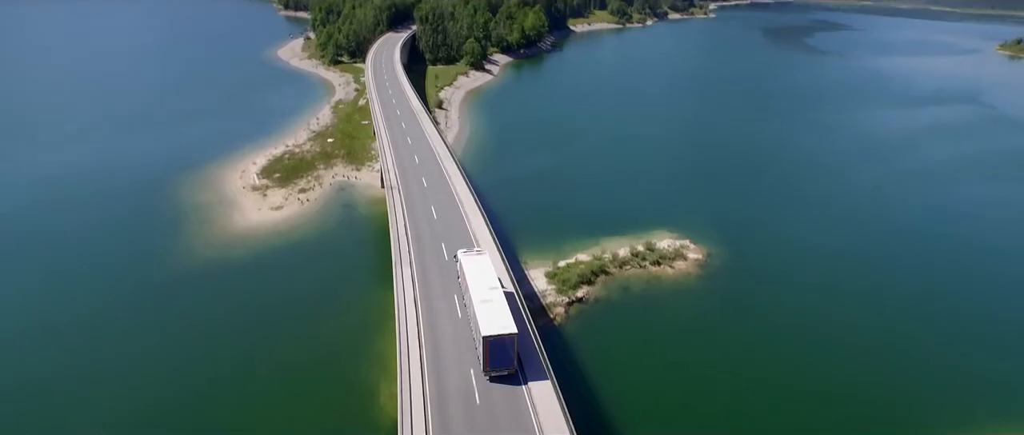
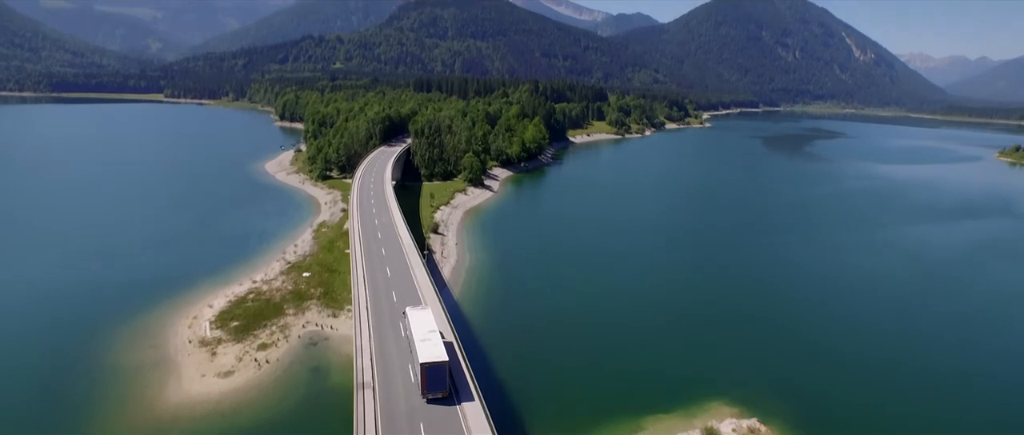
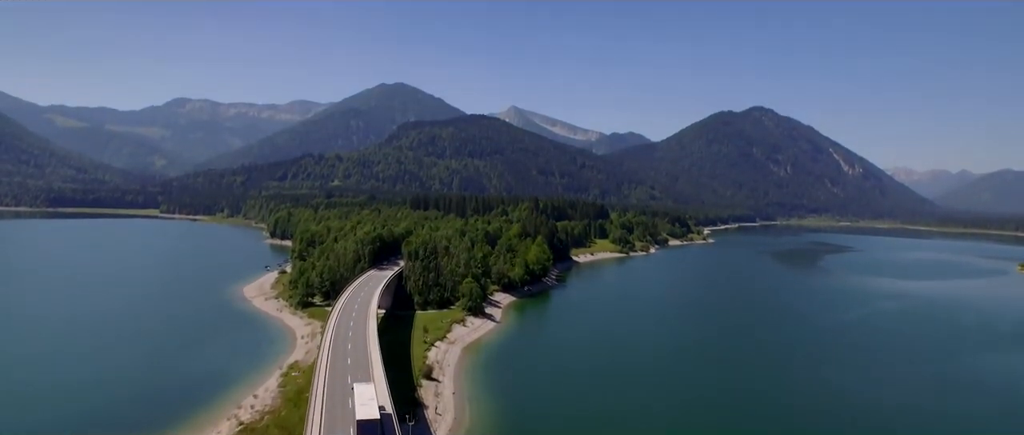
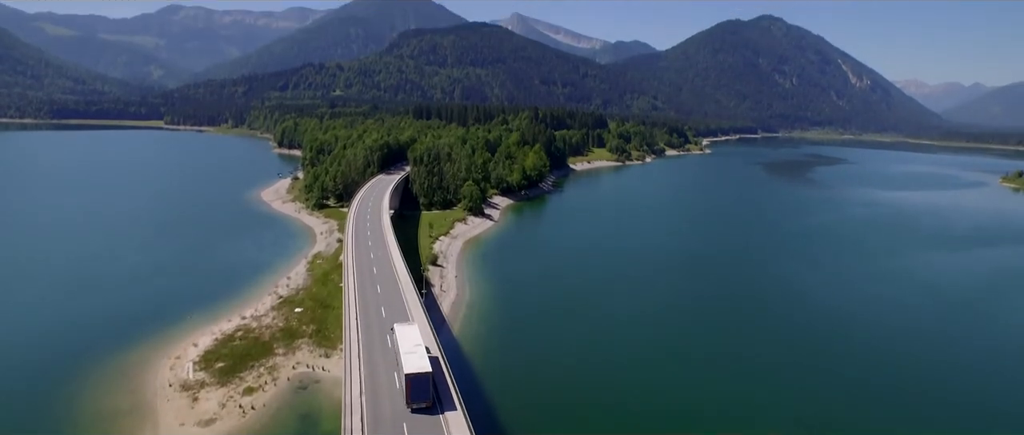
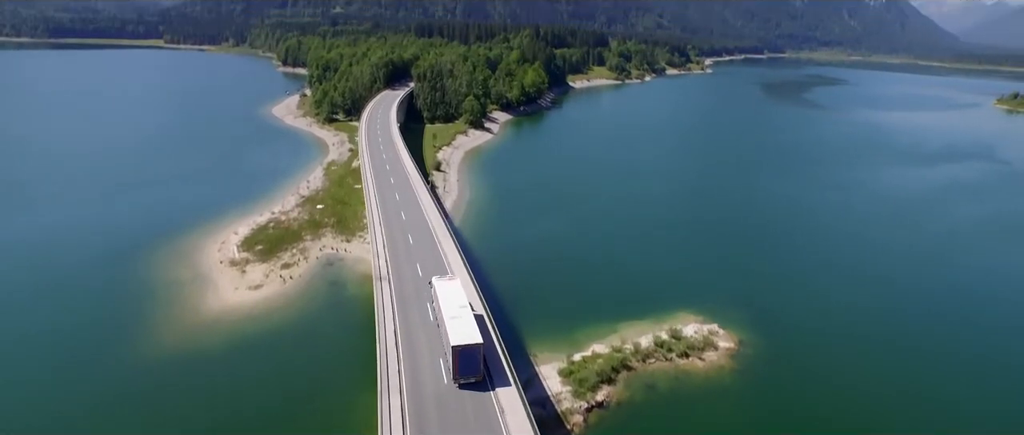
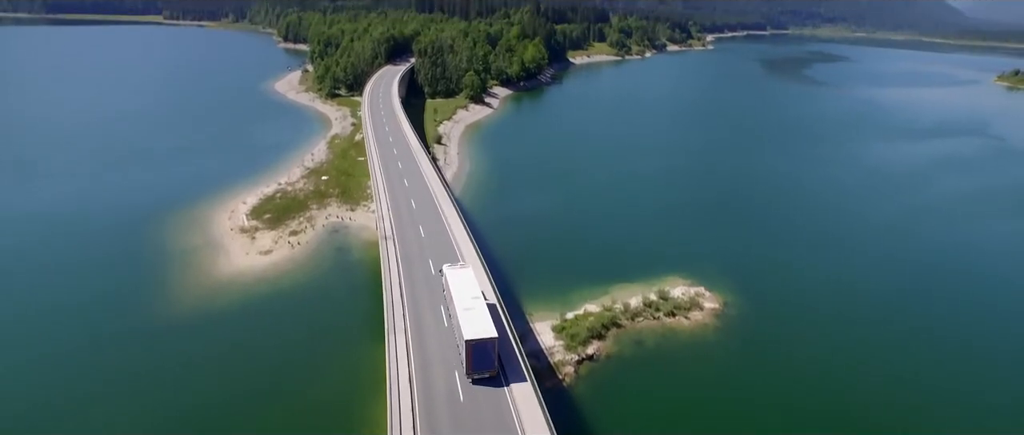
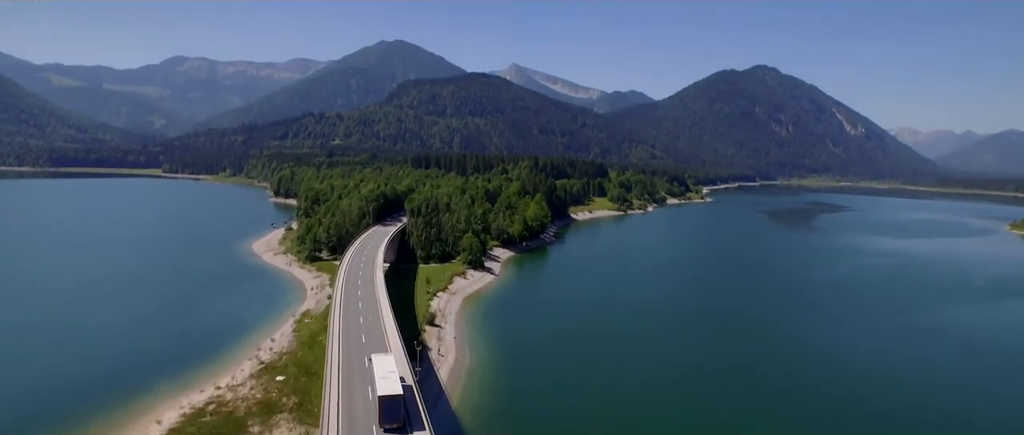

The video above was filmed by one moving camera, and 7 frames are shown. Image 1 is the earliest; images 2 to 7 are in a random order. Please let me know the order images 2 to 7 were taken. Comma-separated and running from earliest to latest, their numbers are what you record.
6, 5, 2, 4, 7, 3
